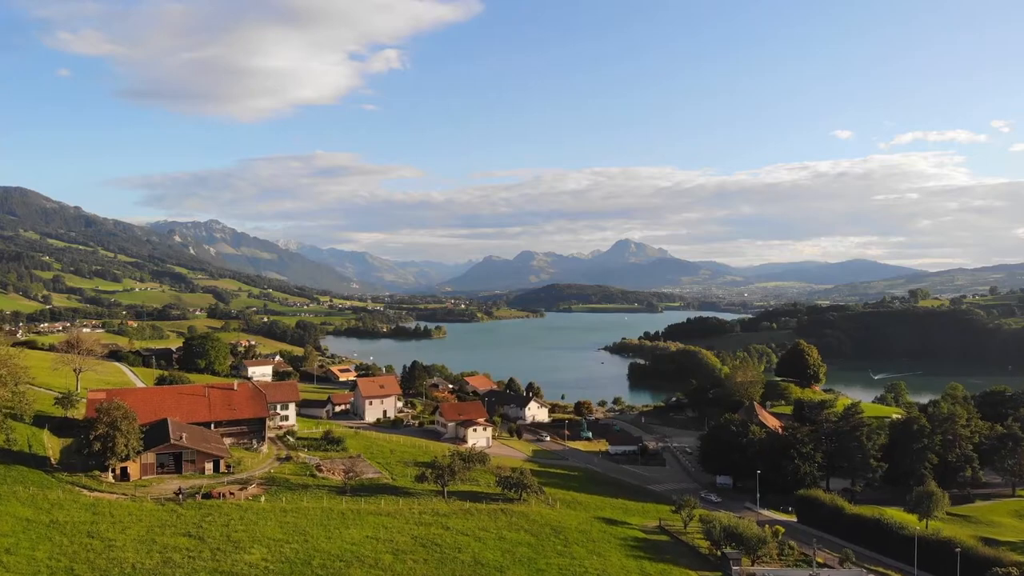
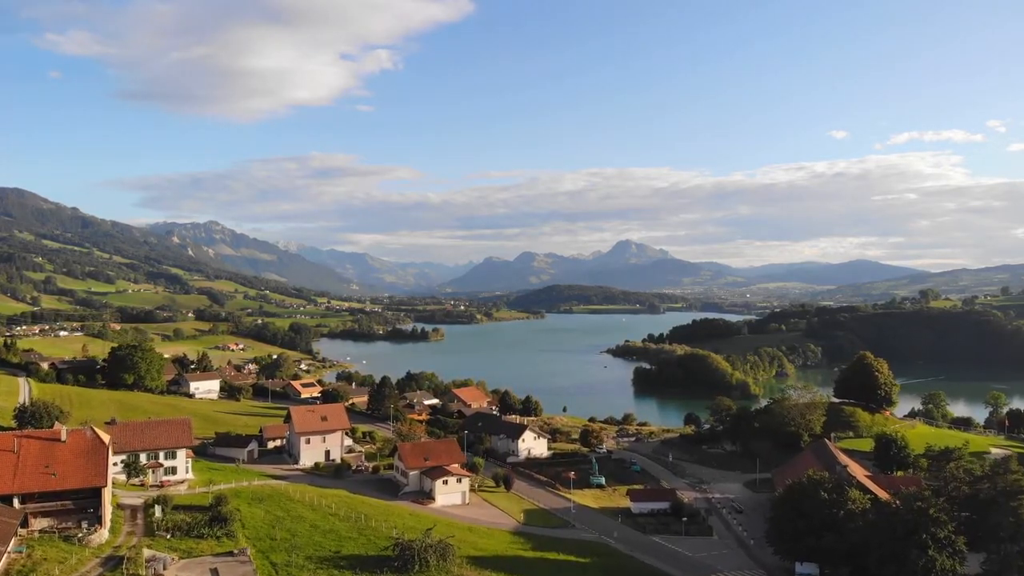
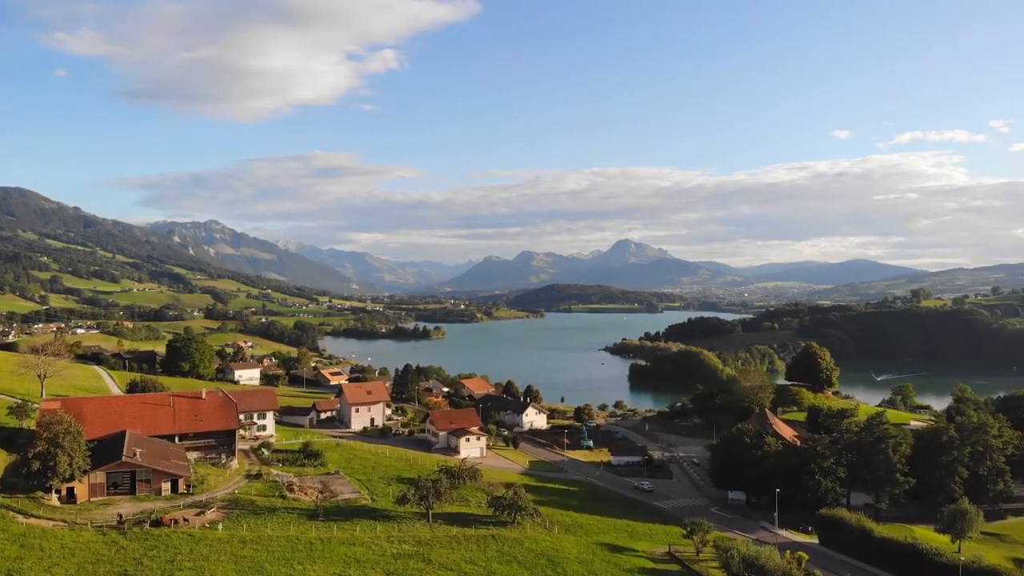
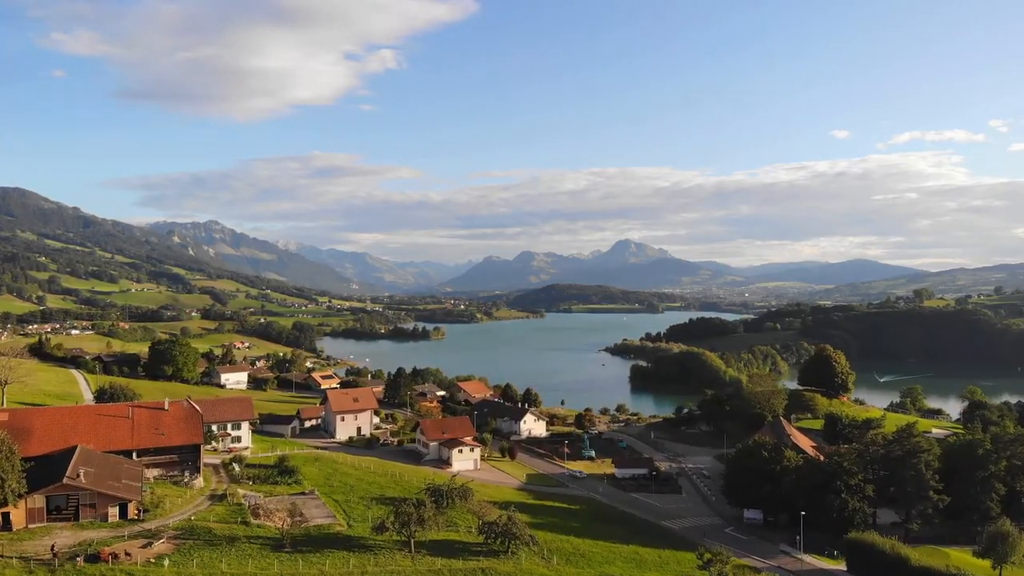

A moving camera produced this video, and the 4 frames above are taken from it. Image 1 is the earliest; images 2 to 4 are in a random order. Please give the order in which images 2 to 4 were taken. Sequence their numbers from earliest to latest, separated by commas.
3, 4, 2
